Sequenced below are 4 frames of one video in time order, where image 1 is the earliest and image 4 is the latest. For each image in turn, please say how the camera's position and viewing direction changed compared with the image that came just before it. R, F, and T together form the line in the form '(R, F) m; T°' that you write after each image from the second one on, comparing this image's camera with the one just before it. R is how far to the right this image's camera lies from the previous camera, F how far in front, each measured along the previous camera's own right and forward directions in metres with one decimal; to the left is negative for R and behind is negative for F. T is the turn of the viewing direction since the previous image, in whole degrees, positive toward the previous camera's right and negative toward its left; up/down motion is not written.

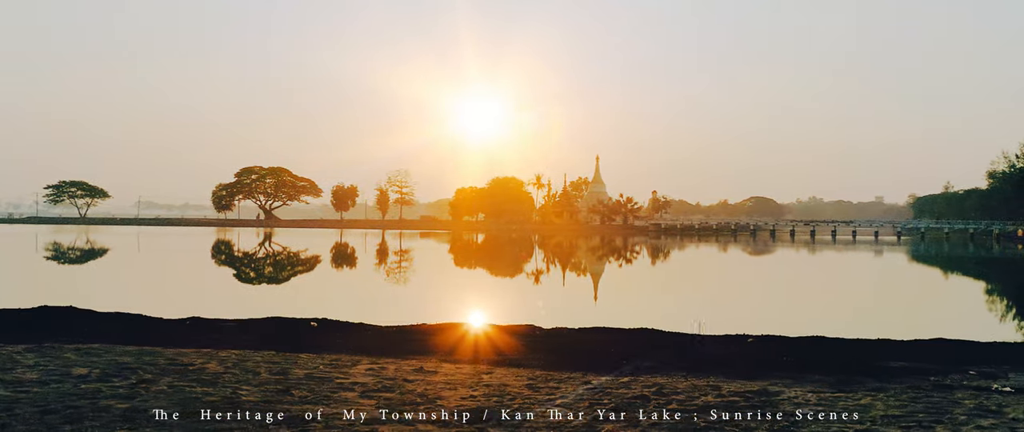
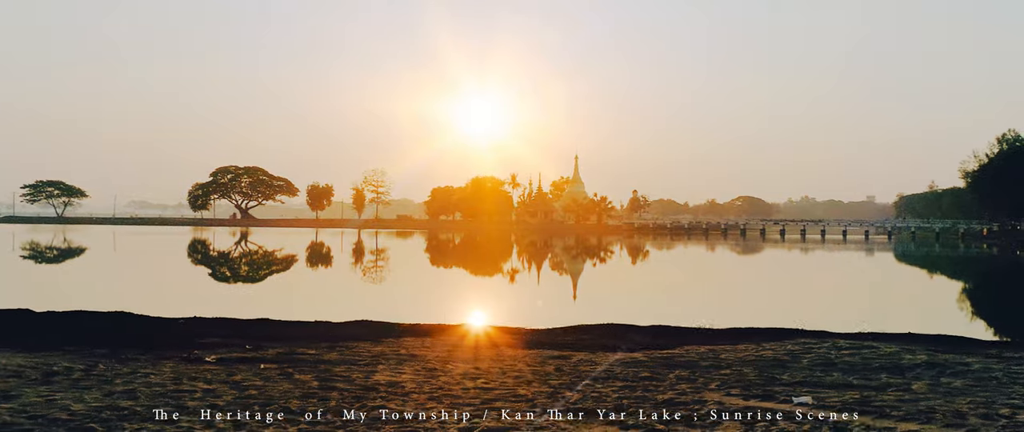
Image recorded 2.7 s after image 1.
(+0.9, 0.0) m; 0°
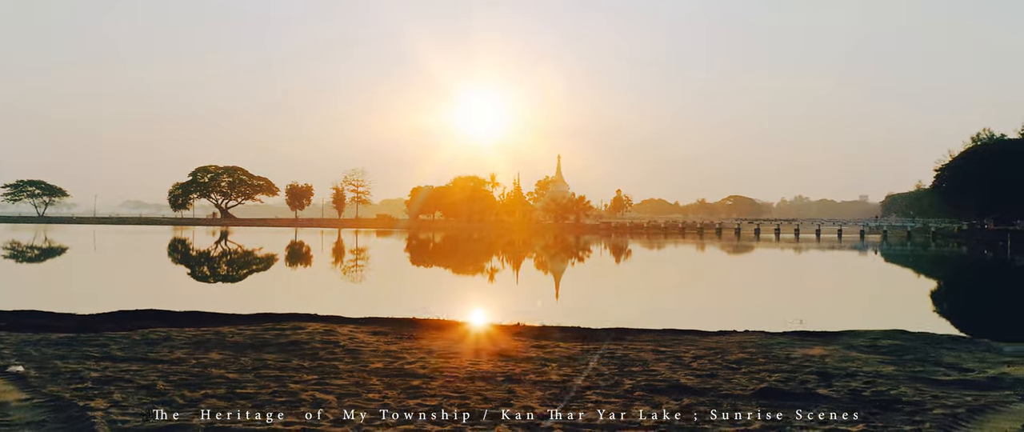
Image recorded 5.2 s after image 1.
(+0.8, 0.0) m; 0°
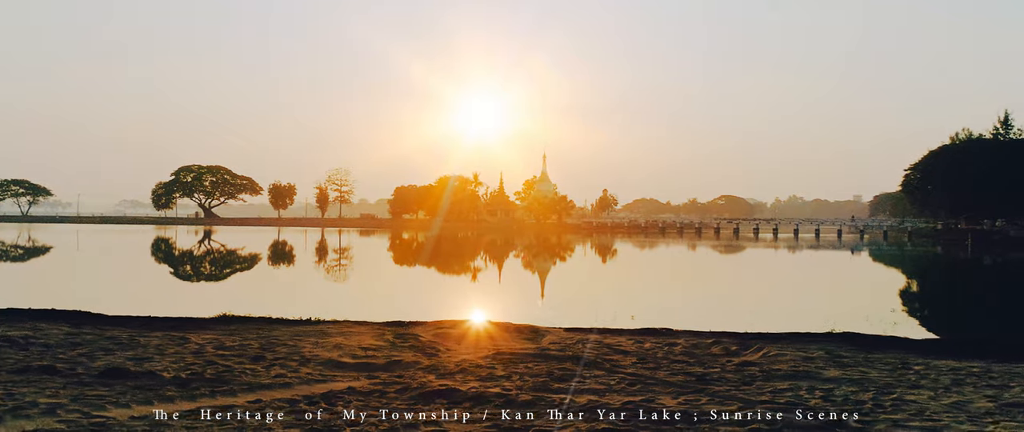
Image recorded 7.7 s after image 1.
(+0.6, 0.0) m; 0°
